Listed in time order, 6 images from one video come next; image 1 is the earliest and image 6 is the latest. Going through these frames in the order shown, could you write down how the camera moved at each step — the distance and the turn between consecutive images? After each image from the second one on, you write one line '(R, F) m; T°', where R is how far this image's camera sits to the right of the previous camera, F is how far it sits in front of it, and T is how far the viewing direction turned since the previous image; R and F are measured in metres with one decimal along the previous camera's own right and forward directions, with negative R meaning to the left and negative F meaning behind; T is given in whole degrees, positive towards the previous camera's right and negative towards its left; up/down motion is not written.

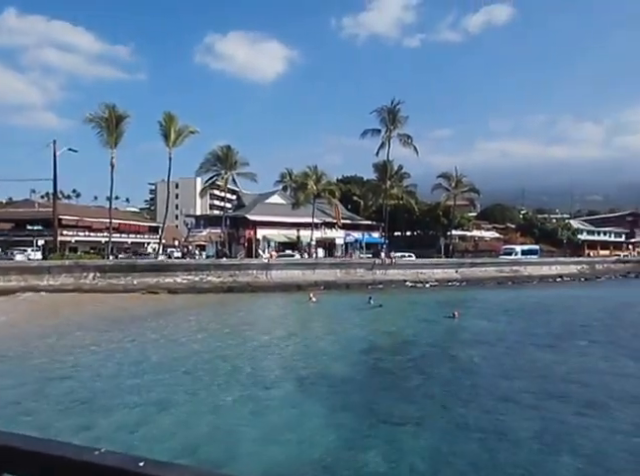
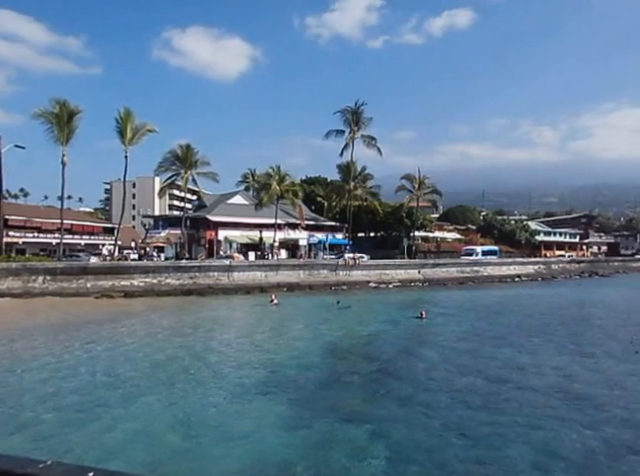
(+0.2, +0.4) m; +4°
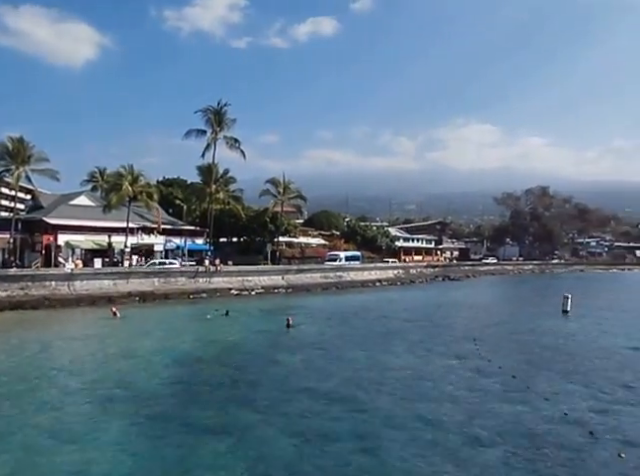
(+1.7, +1.4) m; +13°
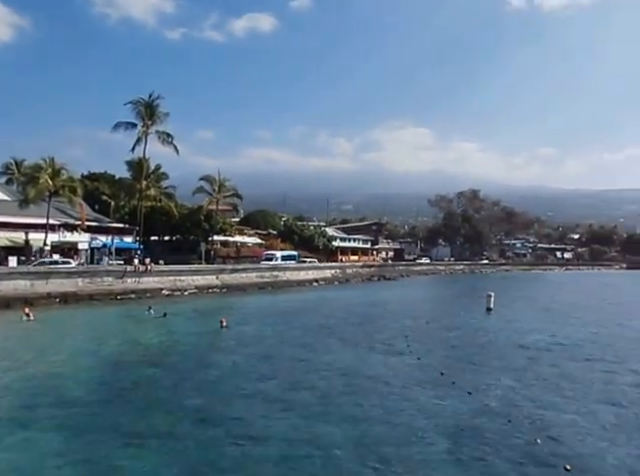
(+0.2, +0.6) m; +7°
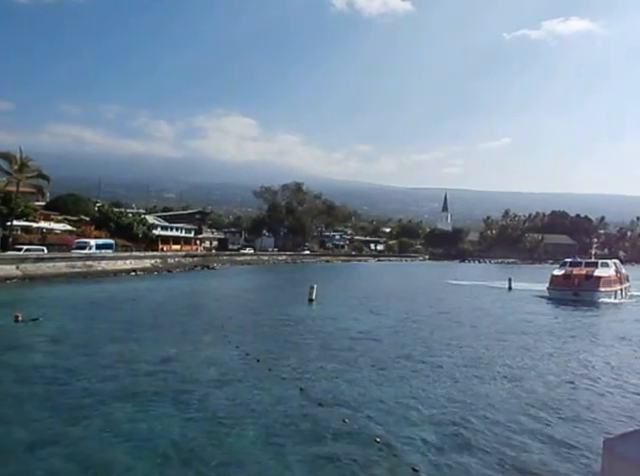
(-0.2, +0.4) m; +19°
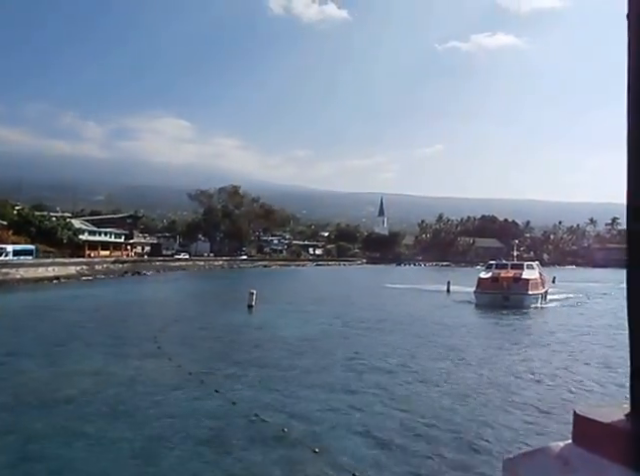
(0.0, +0.2) m; +7°
